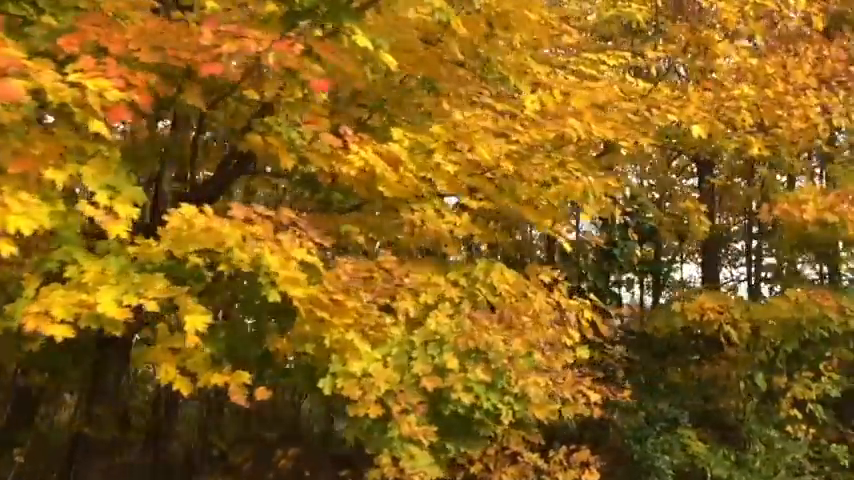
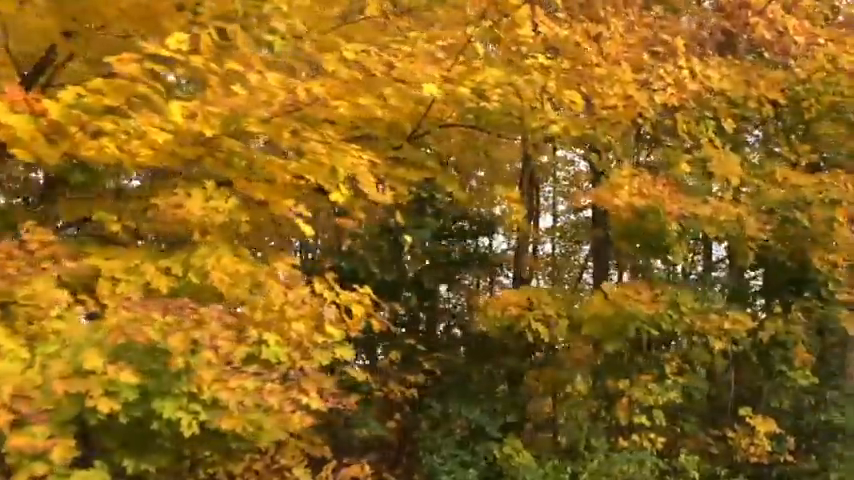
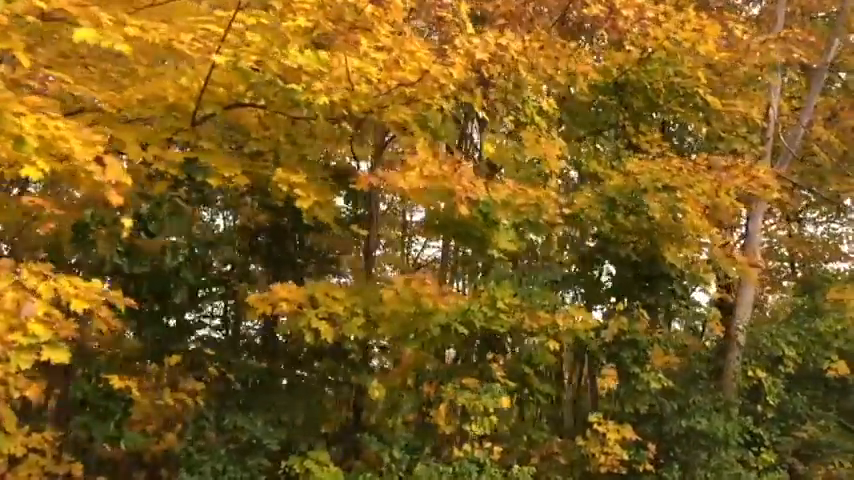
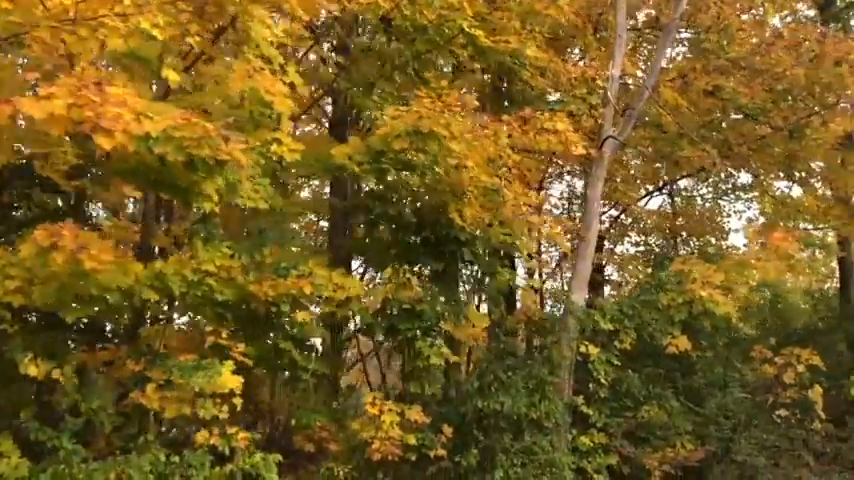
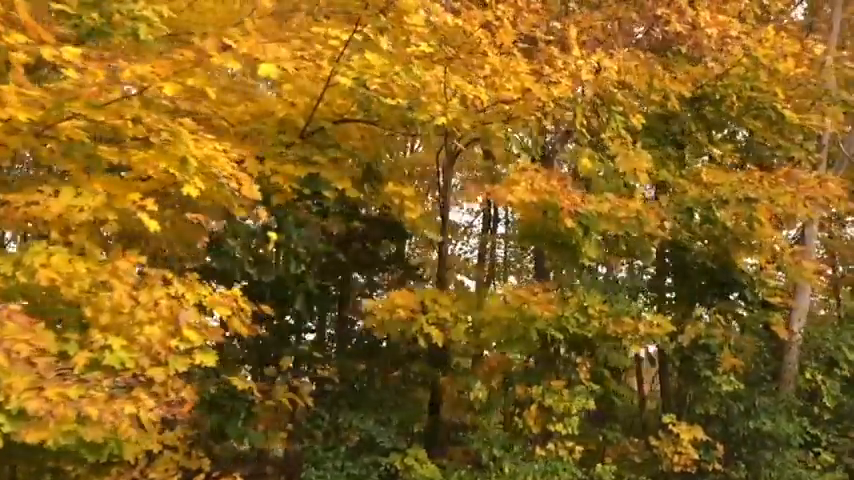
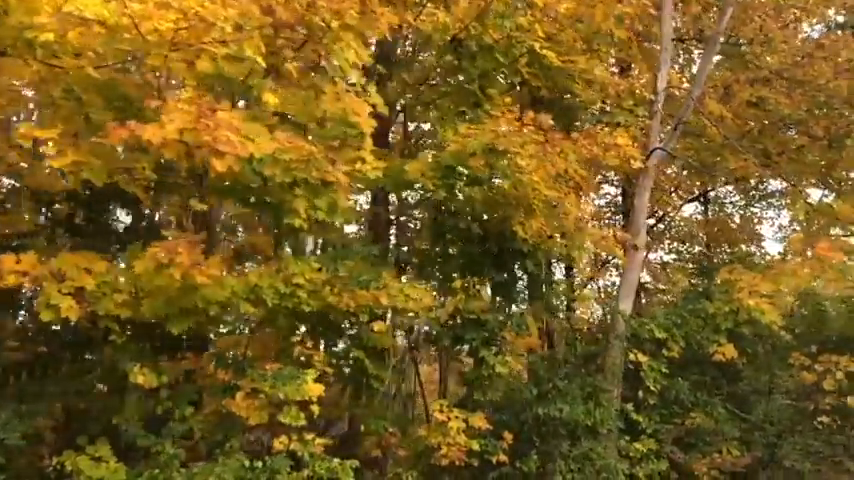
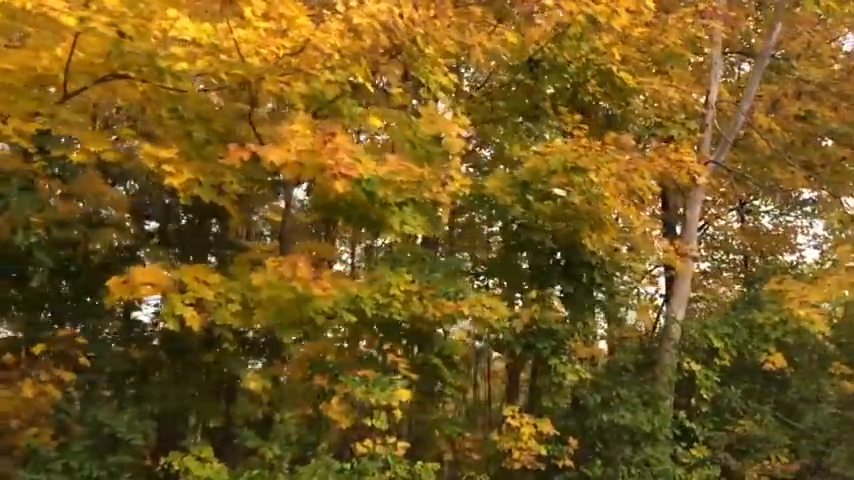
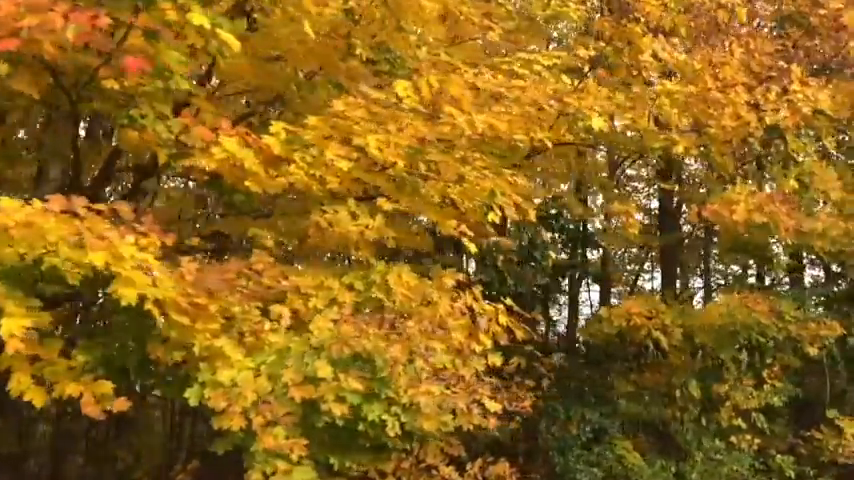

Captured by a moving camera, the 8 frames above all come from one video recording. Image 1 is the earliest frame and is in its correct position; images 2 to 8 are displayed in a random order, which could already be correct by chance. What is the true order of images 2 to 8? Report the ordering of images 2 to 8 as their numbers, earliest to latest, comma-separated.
8, 2, 5, 3, 7, 6, 4
